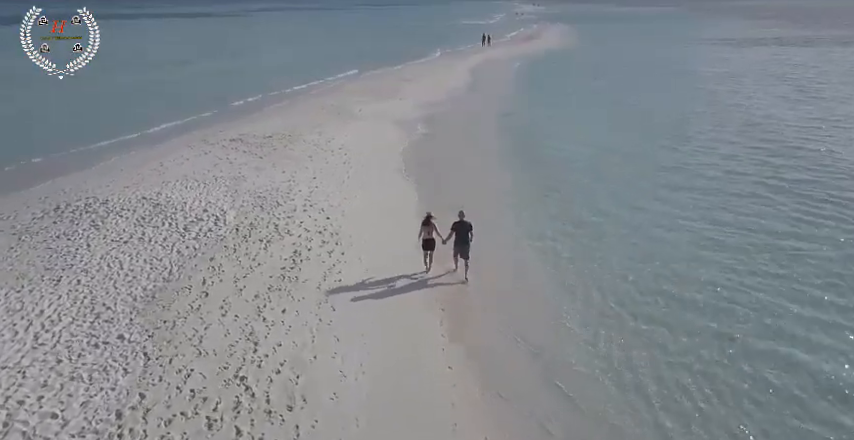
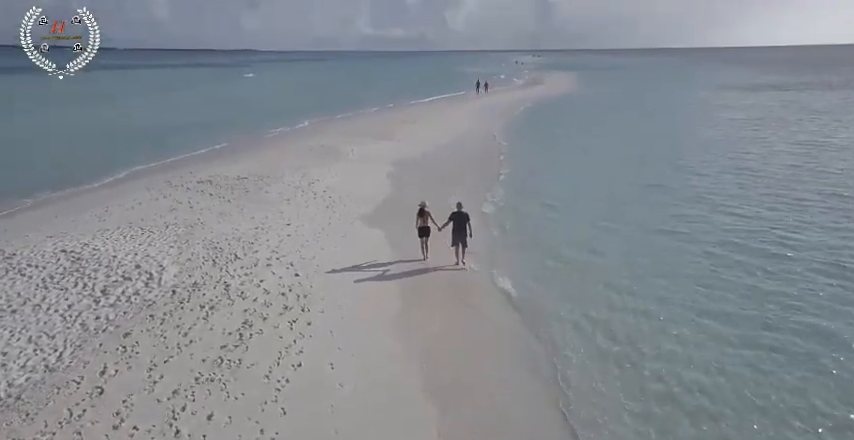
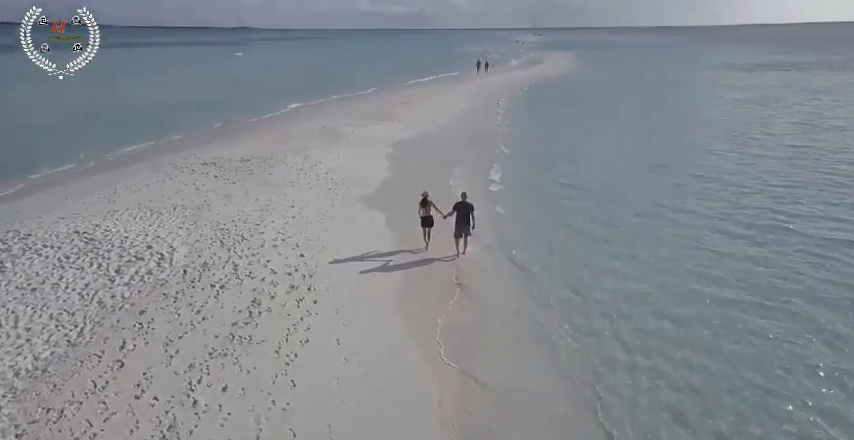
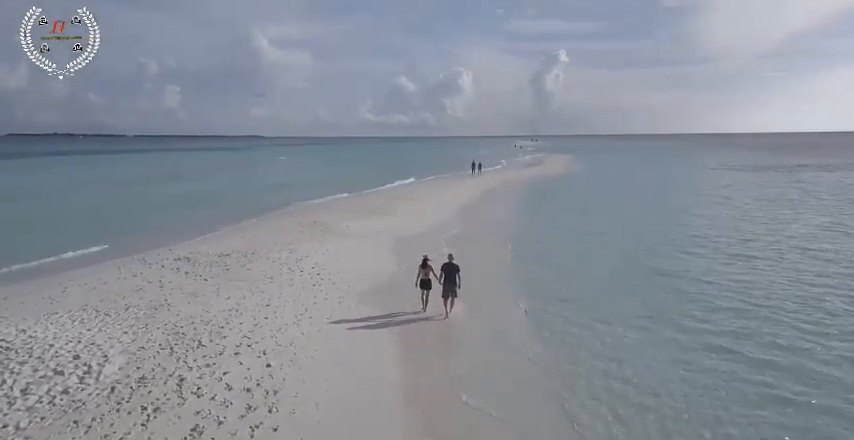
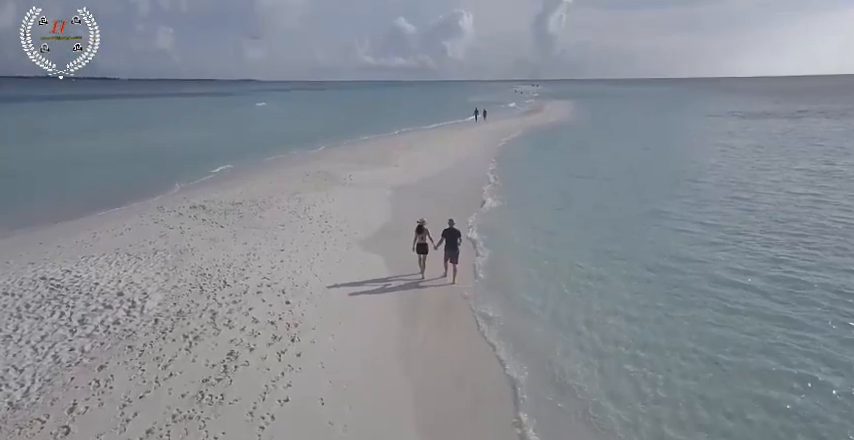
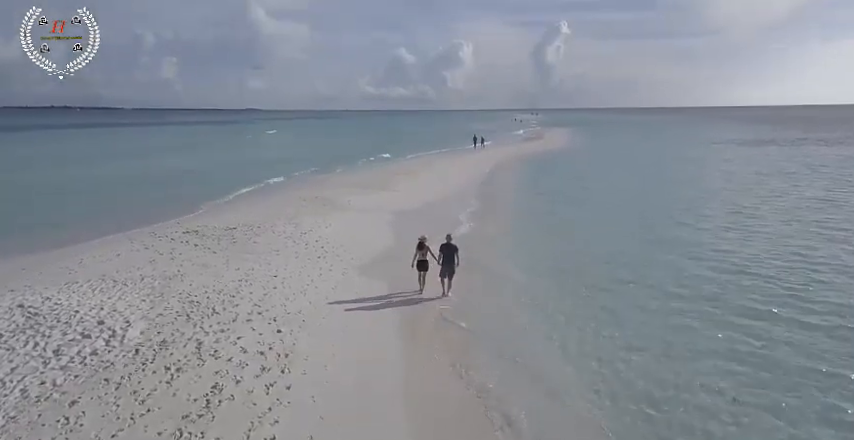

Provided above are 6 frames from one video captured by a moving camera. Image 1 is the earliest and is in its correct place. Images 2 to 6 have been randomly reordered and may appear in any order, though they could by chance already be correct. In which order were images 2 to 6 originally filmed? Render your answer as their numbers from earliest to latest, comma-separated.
3, 2, 5, 6, 4
